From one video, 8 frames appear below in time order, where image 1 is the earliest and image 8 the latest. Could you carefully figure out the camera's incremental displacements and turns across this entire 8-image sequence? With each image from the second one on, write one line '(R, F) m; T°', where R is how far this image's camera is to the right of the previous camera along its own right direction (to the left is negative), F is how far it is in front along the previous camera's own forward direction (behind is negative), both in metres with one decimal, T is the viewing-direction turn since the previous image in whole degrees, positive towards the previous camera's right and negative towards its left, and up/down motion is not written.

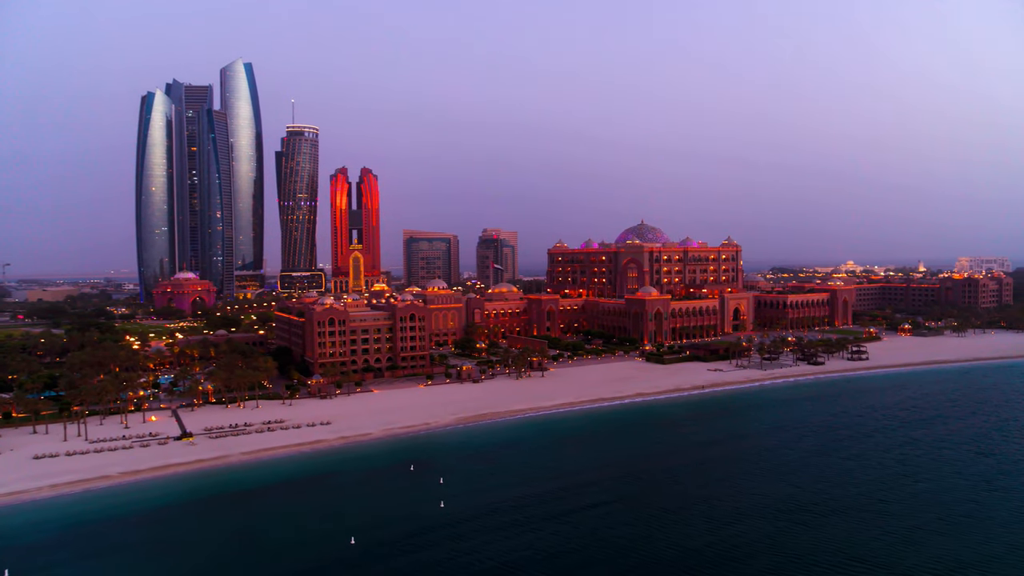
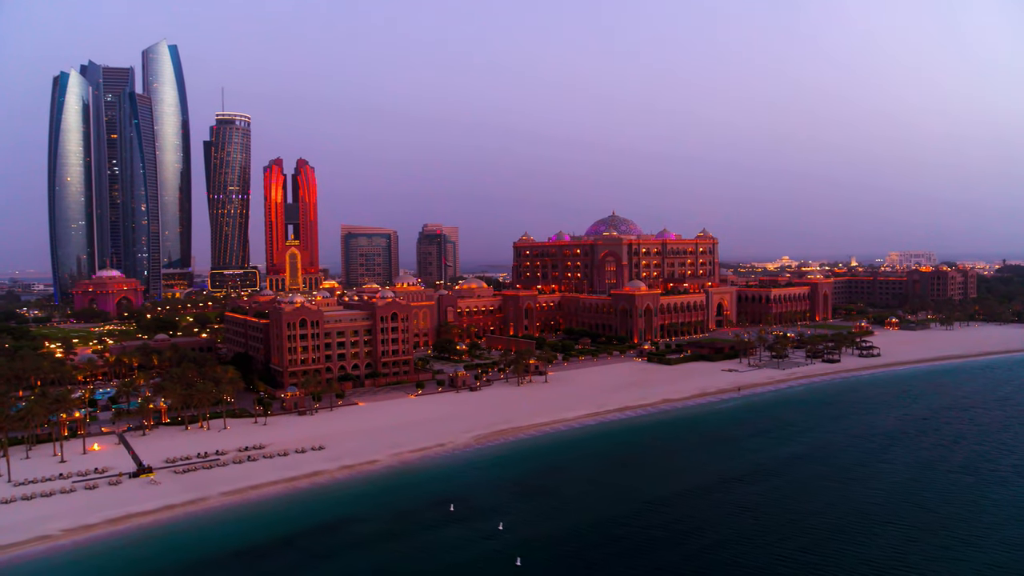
(-7.9, +10.2) m; +6°
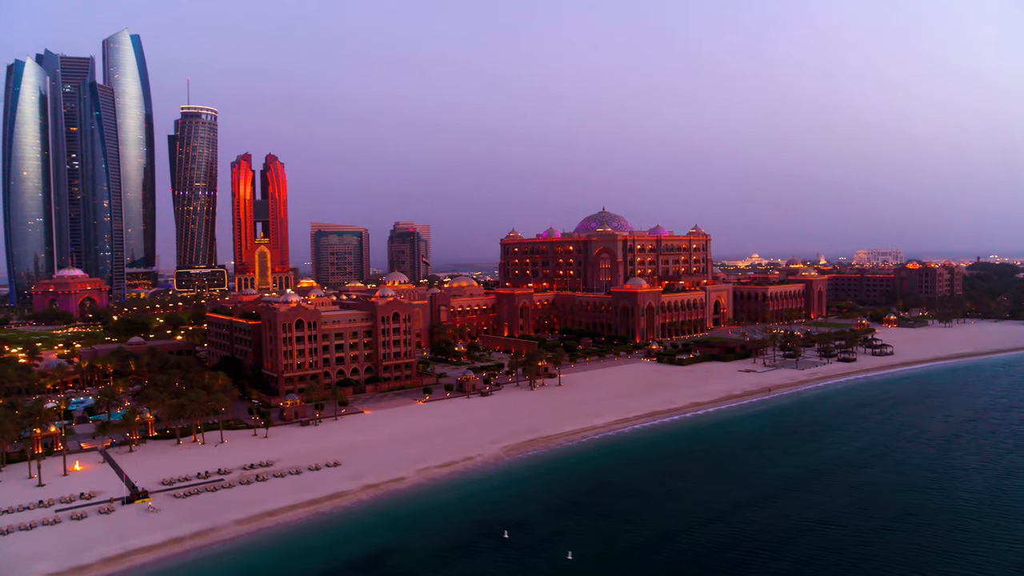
(-4.9, +4.8) m; +3°
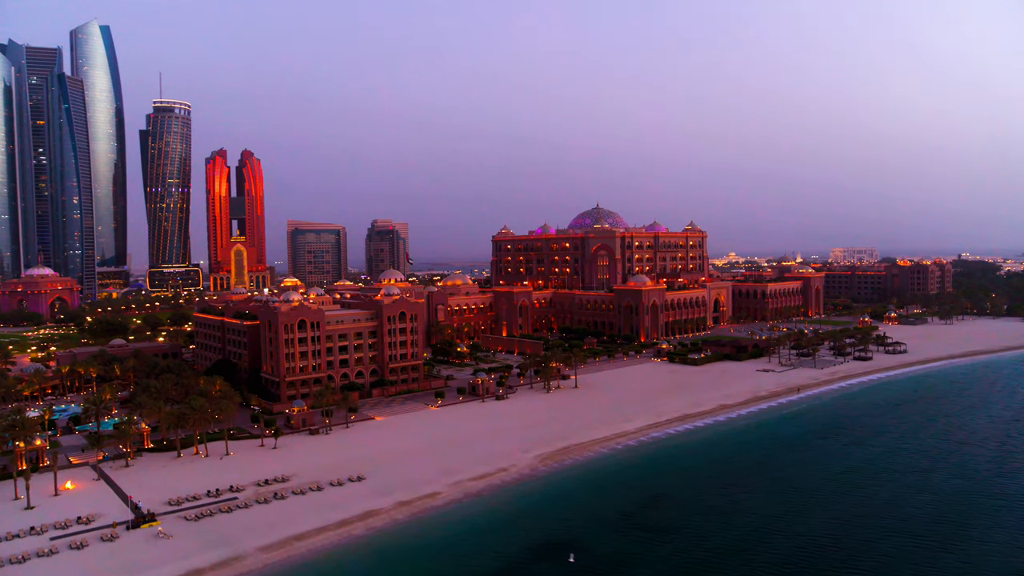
(-4.2, +3.8) m; +2°
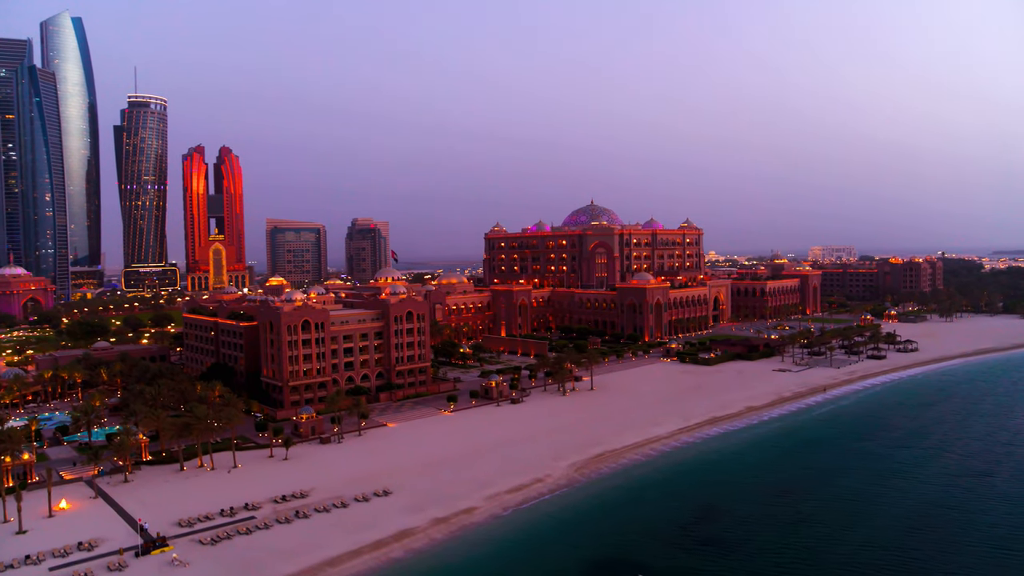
(-3.6, +3.1) m; +2°
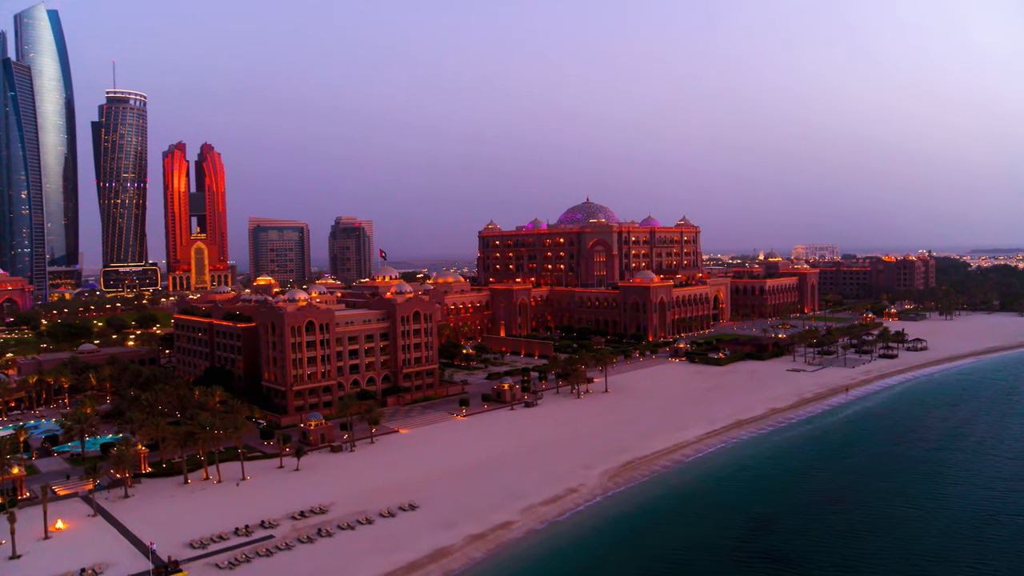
(-2.9, +2.6) m; +2°
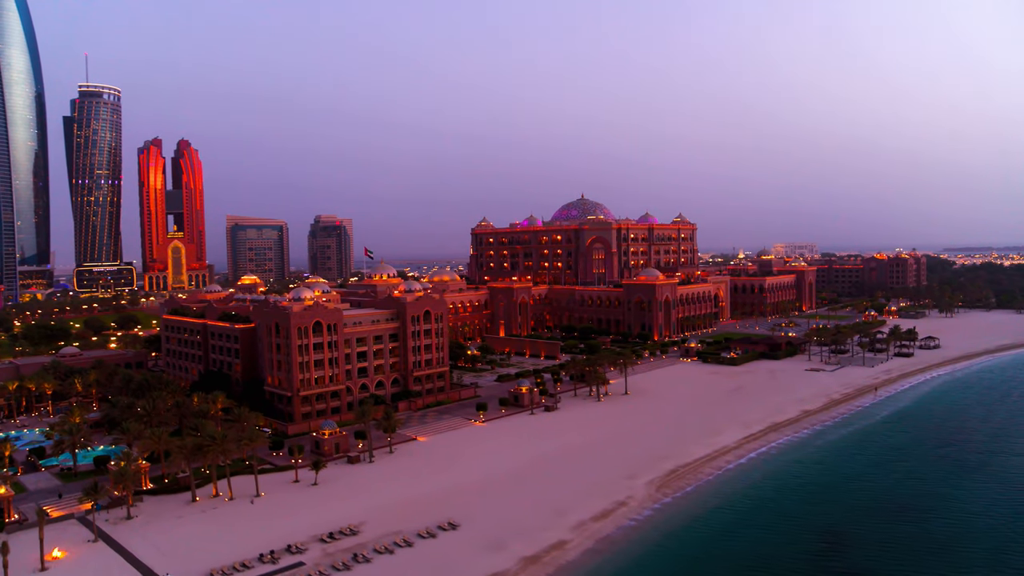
(-3.6, +3.3) m; +2°
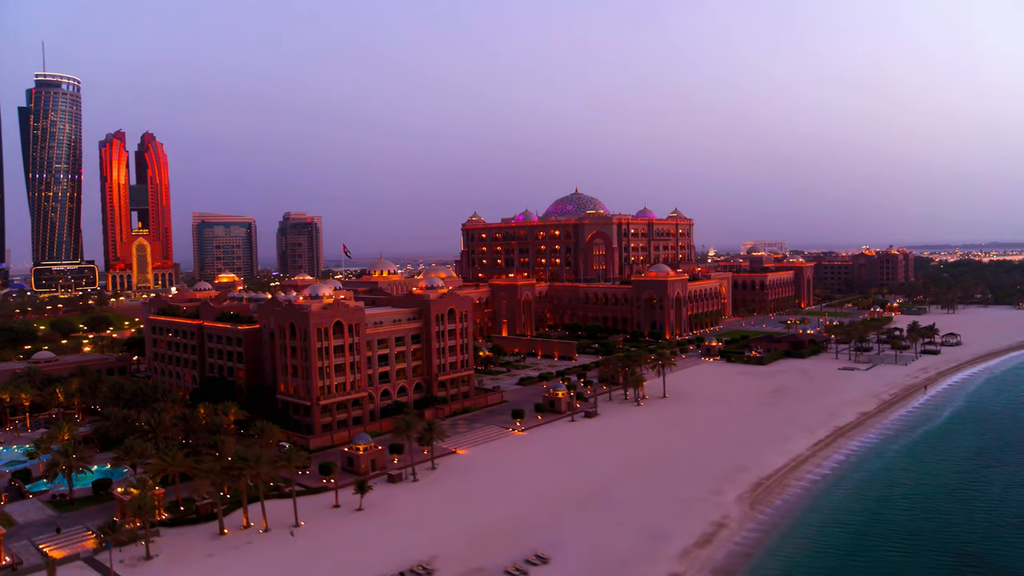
(-5.6, +4.9) m; +3°
